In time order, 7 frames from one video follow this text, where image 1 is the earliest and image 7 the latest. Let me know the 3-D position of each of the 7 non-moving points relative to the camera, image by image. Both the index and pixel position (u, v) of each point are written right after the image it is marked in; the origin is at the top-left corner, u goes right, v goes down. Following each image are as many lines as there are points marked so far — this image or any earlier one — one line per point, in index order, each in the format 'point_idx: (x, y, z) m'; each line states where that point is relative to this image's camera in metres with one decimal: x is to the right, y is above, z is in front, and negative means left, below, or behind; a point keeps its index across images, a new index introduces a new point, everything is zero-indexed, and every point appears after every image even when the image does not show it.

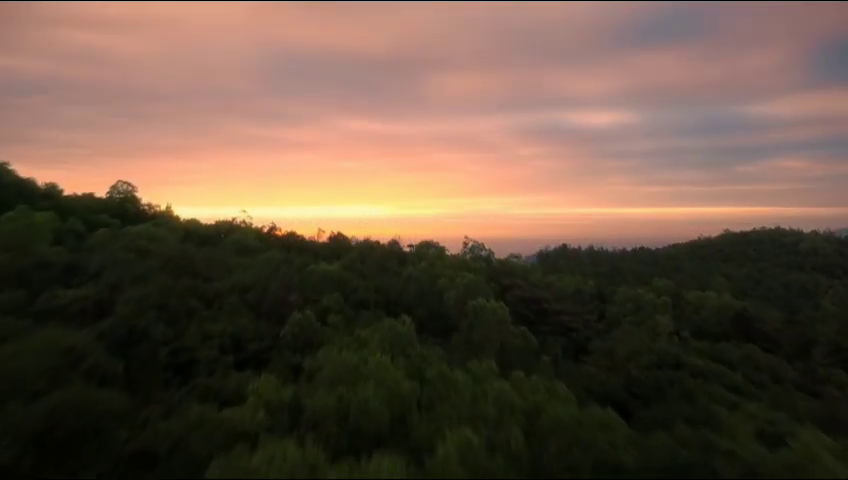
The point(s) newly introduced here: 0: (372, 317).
0: (-0.9, -1.3, +10.1) m
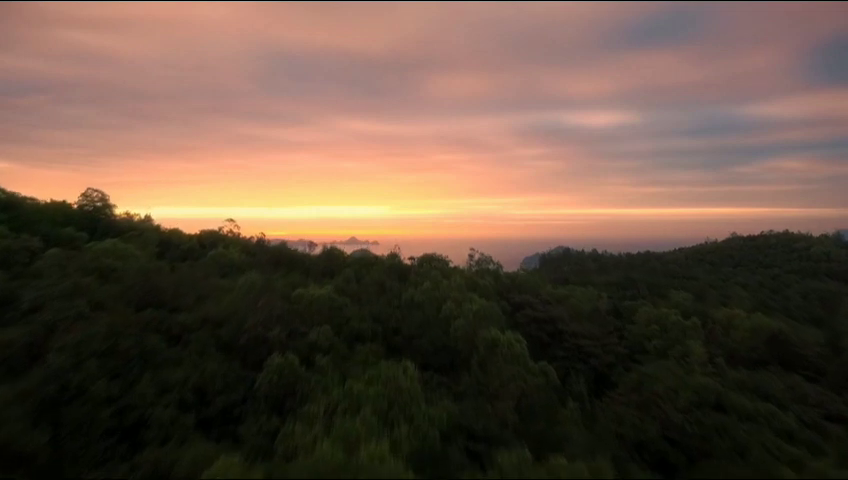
0: (-0.8, -1.7, +8.5) m
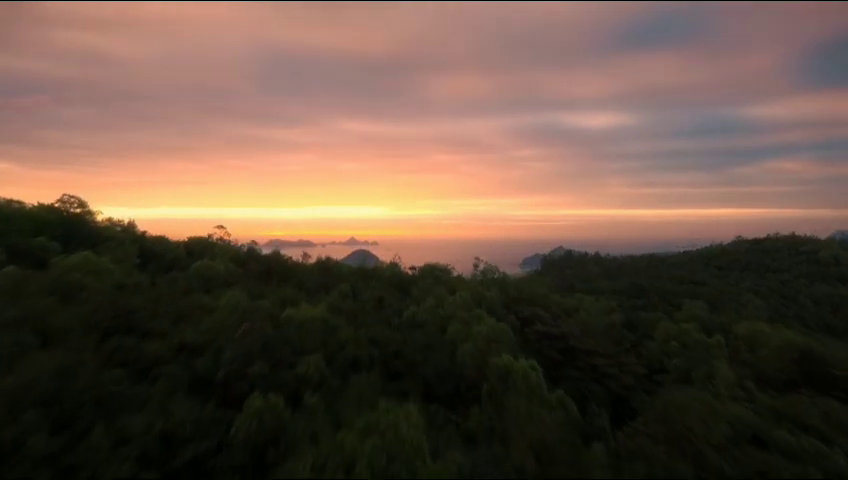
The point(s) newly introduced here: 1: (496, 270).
0: (-0.7, -1.9, +7.5) m
1: (+2.3, -1.0, +19.3) m
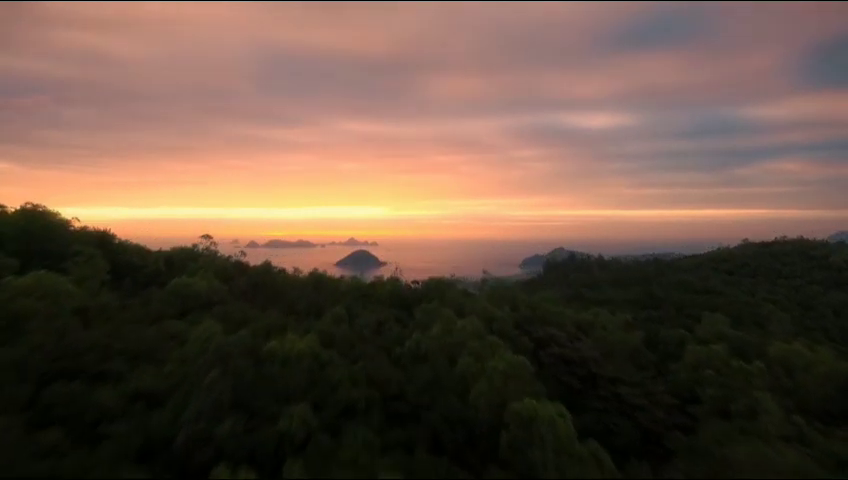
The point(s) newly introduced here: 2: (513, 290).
0: (-0.7, -2.2, +6.1) m
1: (+2.4, -1.2, +17.9) m
2: (+2.6, -1.6, +17.8) m
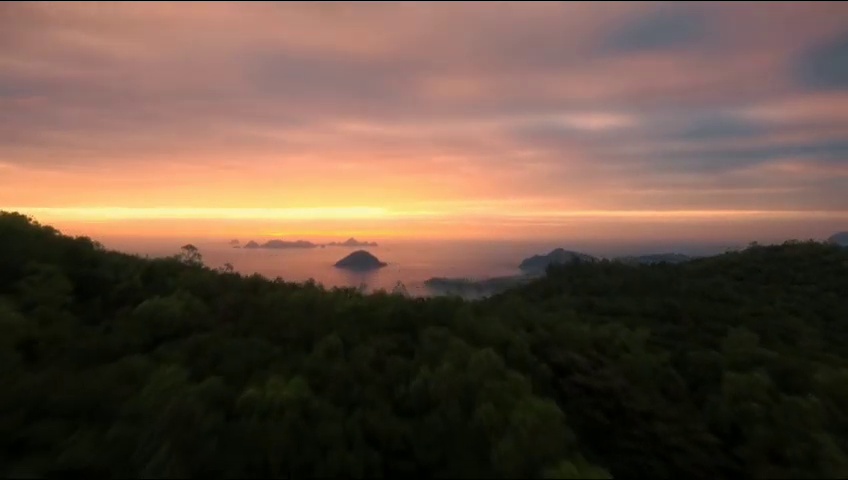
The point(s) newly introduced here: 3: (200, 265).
0: (-0.5, -2.4, +4.7) m
1: (+2.5, -1.5, +16.5) m
2: (+2.7, -1.8, +16.3) m
3: (-5.7, -0.6, +15.2) m
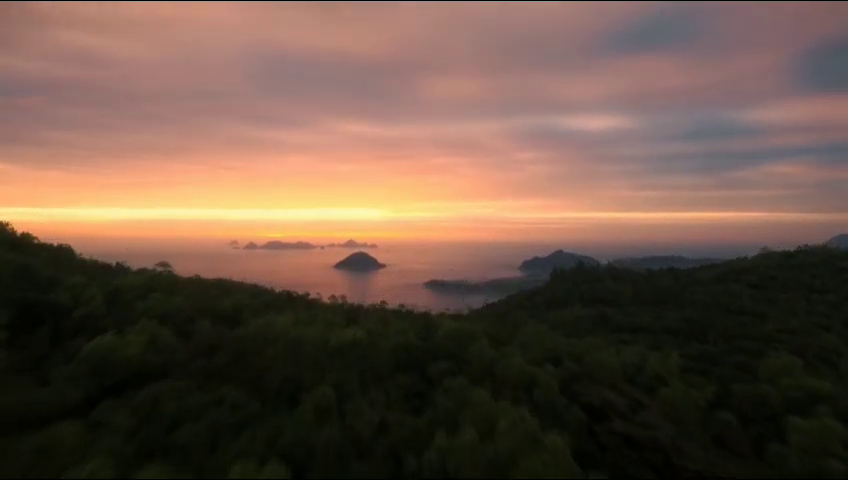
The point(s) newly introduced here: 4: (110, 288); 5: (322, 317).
0: (-0.4, -2.8, +2.9) m
1: (+2.6, -1.9, +14.7) m
2: (+2.9, -2.2, +14.5) m
3: (-5.5, -1.0, +13.4) m
4: (-6.2, -0.9, +11.8) m
5: (-2.2, -1.8, +13.0) m
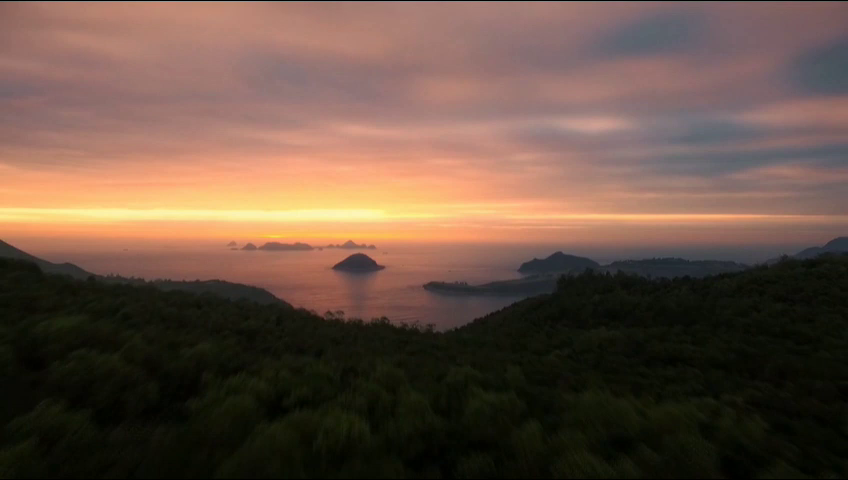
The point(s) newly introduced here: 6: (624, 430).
0: (0.0, -3.3, -0.2) m
1: (+2.9, -2.4, +11.6) m
2: (+3.2, -2.7, +11.5) m
3: (-5.2, -1.5, +10.3) m
4: (-5.9, -1.4, +8.8) m
5: (-1.9, -2.3, +10.0) m
6: (+2.9, -2.8, +8.7) m
